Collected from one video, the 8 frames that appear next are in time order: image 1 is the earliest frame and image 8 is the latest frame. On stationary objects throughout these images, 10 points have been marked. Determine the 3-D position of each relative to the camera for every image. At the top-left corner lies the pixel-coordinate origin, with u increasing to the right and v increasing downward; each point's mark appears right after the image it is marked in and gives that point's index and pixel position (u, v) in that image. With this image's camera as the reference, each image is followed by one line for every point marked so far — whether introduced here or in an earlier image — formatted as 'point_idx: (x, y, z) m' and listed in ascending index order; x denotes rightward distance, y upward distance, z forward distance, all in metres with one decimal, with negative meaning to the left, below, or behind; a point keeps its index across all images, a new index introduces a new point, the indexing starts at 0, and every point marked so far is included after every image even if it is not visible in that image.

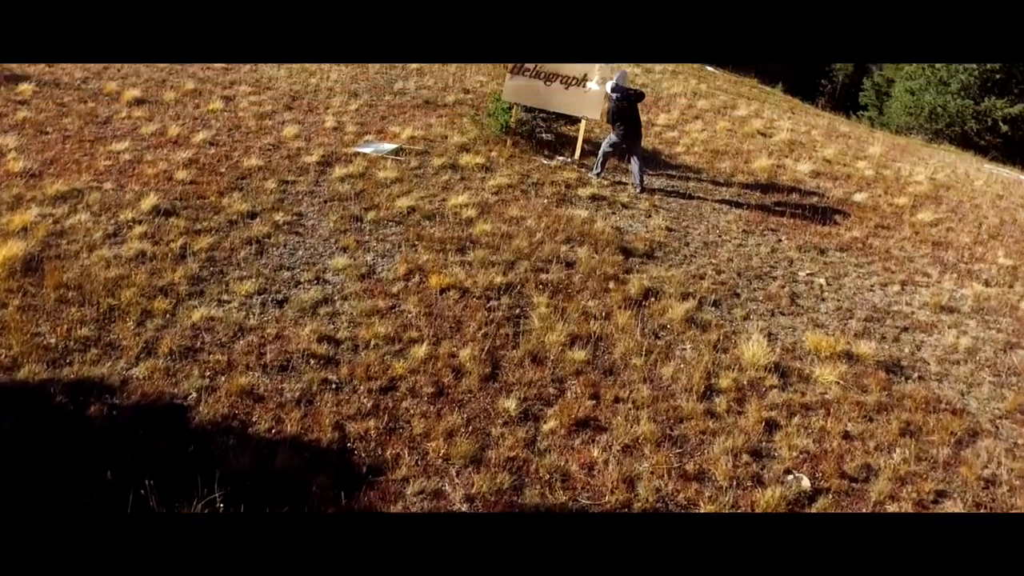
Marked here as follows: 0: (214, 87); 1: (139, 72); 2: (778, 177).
0: (-5.1, +3.5, +12.4) m
1: (-6.7, +3.8, +12.9) m
2: (+4.3, +1.8, +11.7) m
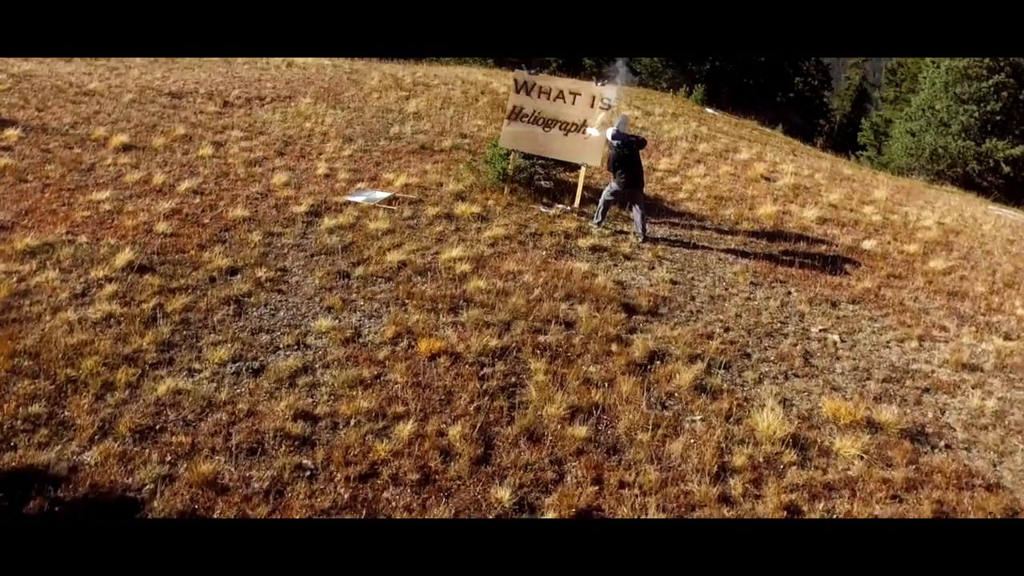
0: (-5.2, +2.6, +12.1) m
1: (-6.7, +3.0, +12.6) m
2: (+4.2, +1.0, +11.3) m
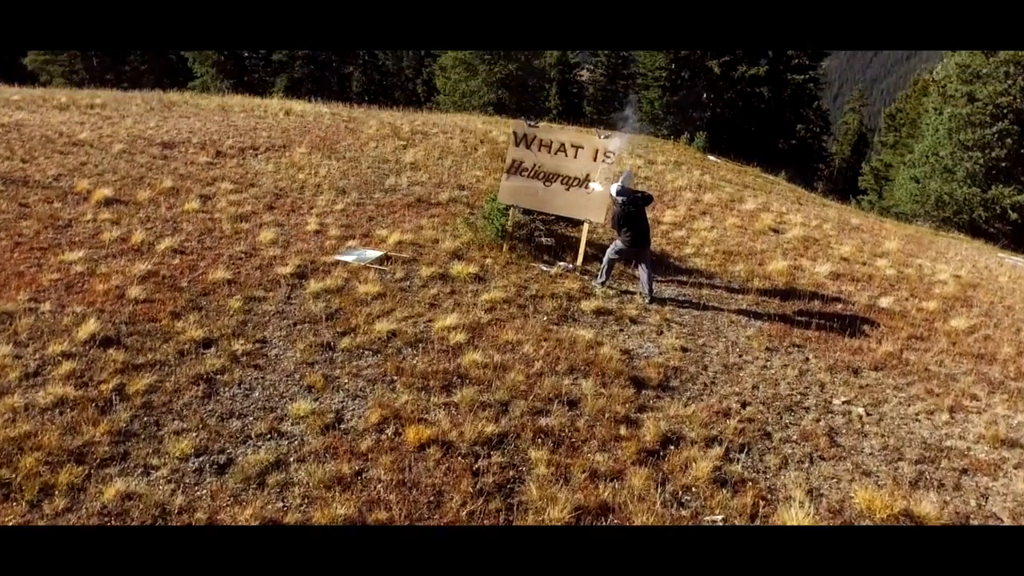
0: (-5.2, +1.7, +11.7) m
1: (-6.7, +2.0, +12.2) m
2: (+4.2, +0.1, +10.8) m
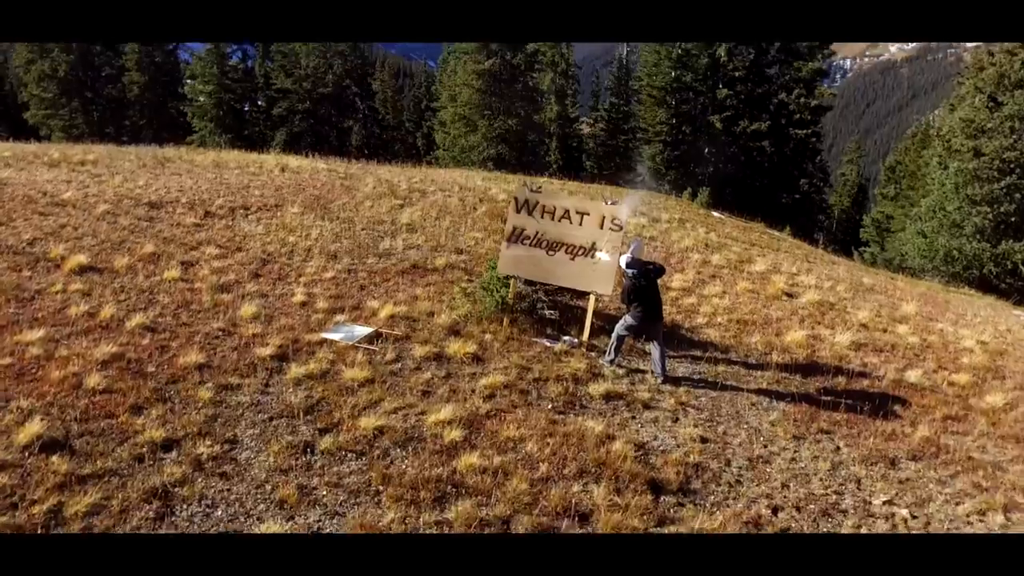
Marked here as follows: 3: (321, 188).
0: (-5.2, +0.6, +11.1) m
1: (-6.7, +0.9, +11.6) m
2: (+4.2, -0.9, +10.1) m
3: (-4.6, +2.4, +17.4) m
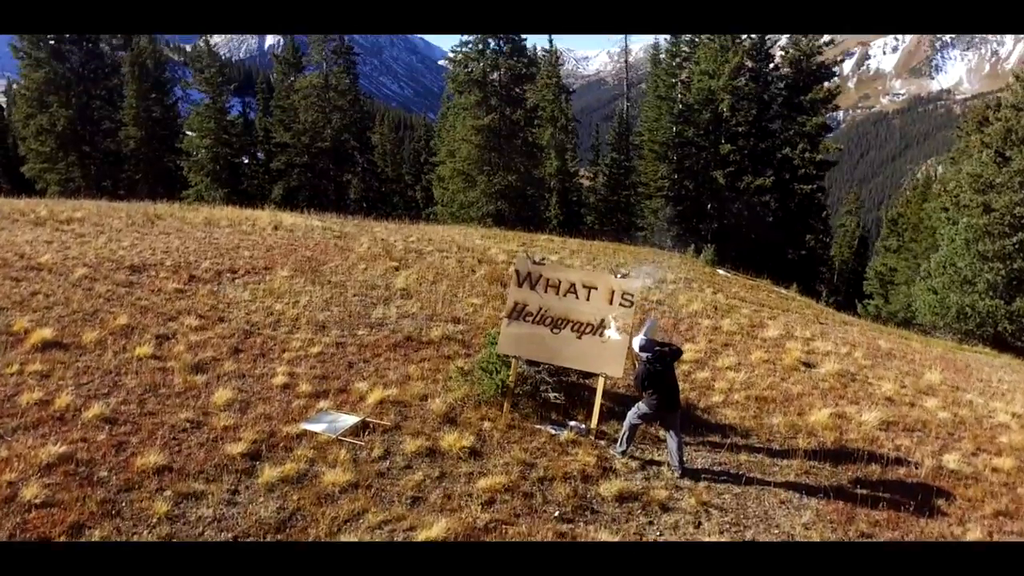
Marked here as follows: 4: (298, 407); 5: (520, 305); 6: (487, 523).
0: (-5.2, -0.5, +10.4) m
1: (-6.7, -0.2, +10.9) m
2: (+4.3, -1.9, +9.2) m
3: (-4.6, +0.9, +16.8) m
4: (-2.3, -1.3, +7.7) m
5: (+0.1, -0.2, +8.0) m
6: (-0.2, -1.9, +5.8) m
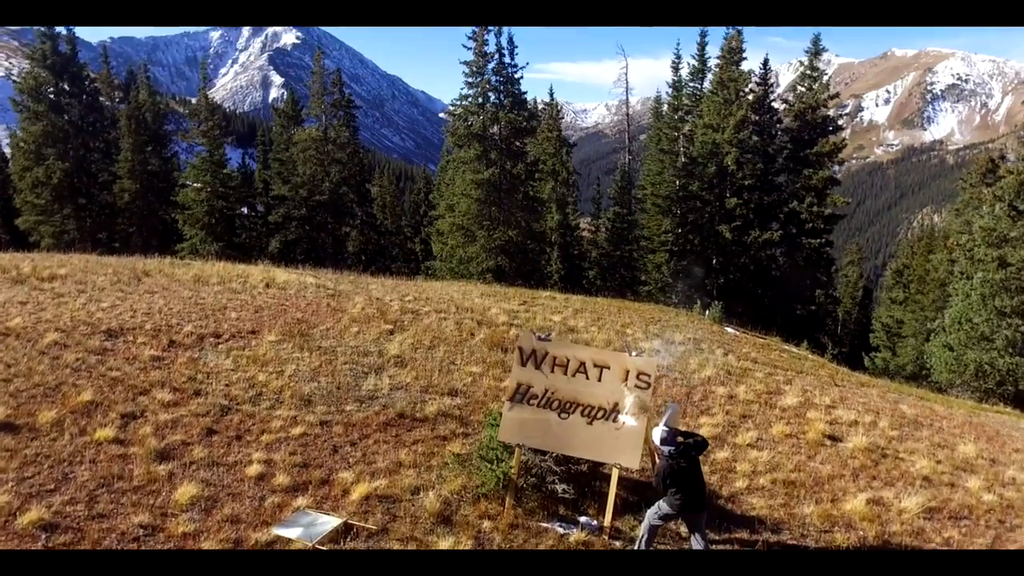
0: (-5.1, -1.4, +9.5) m
1: (-6.7, -1.2, +10.0) m
2: (+4.3, -2.7, +8.3) m
3: (-4.6, -0.5, +15.9) m
4: (-2.2, -2.0, +6.7) m
5: (+0.1, -1.0, +7.1) m
6: (-0.2, -2.5, +4.8) m
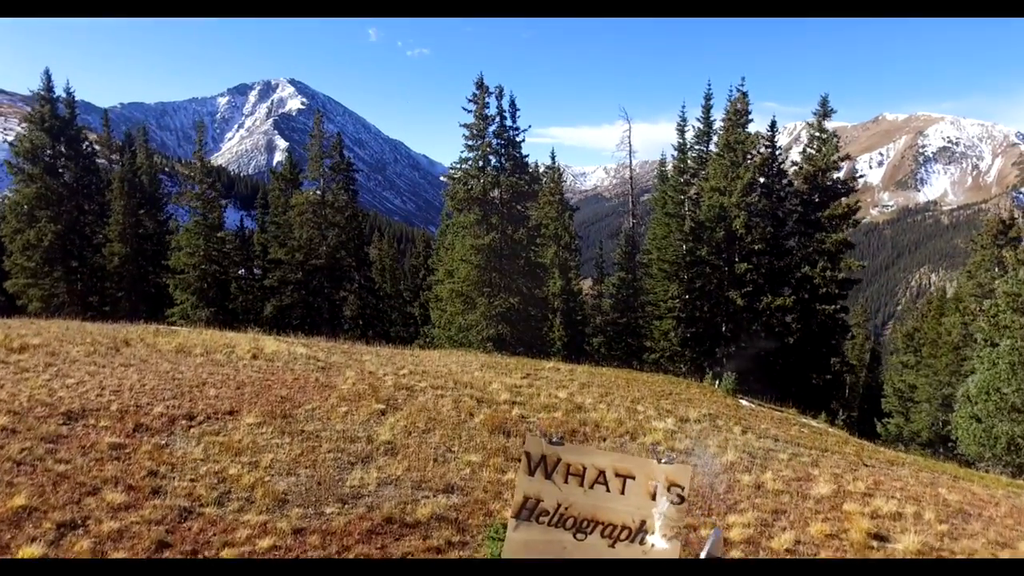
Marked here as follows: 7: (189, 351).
0: (-5.1, -2.4, +8.2) m
1: (-6.6, -2.2, +8.8) m
2: (+4.3, -3.6, +6.9) m
3: (-4.5, -2.0, +14.8) m
4: (-2.2, -2.8, +5.5) m
5: (+0.2, -1.8, +5.9) m
6: (-0.1, -3.1, +3.5) m
7: (-8.4, -1.6, +18.6) m
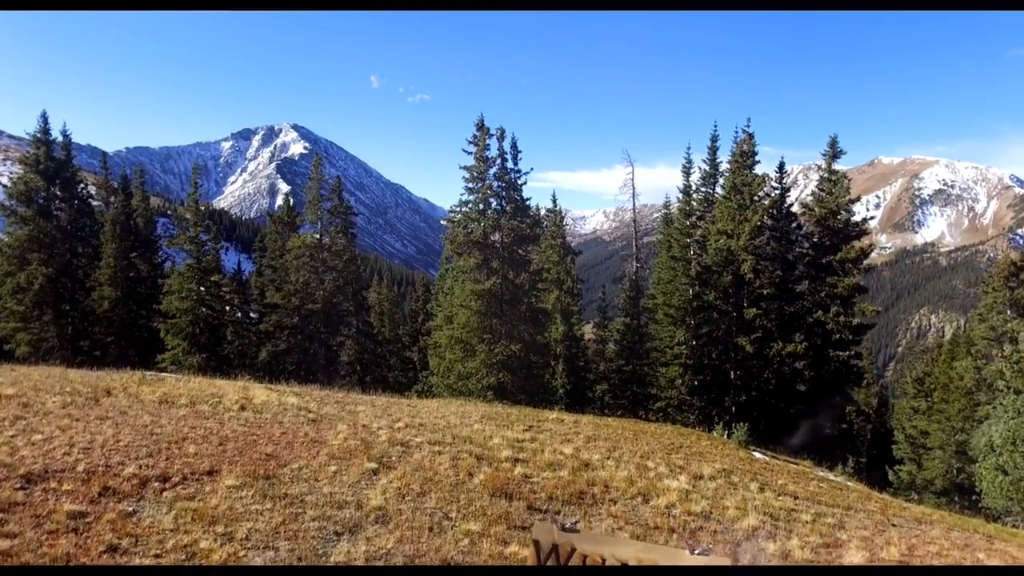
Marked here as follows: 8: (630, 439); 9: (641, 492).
0: (-5.0, -2.9, +7.2) m
1: (-6.6, -2.8, +7.8) m
2: (+4.4, -4.1, +5.9) m
3: (-4.5, -2.9, +13.8) m
4: (-2.2, -3.1, +4.5) m
5: (+0.2, -2.2, +5.0) m
6: (-0.1, -3.4, +2.5) m
7: (-8.3, -2.8, +17.7) m
8: (+2.9, -3.6, +17.3) m
9: (+2.2, -3.5, +12.4) m
